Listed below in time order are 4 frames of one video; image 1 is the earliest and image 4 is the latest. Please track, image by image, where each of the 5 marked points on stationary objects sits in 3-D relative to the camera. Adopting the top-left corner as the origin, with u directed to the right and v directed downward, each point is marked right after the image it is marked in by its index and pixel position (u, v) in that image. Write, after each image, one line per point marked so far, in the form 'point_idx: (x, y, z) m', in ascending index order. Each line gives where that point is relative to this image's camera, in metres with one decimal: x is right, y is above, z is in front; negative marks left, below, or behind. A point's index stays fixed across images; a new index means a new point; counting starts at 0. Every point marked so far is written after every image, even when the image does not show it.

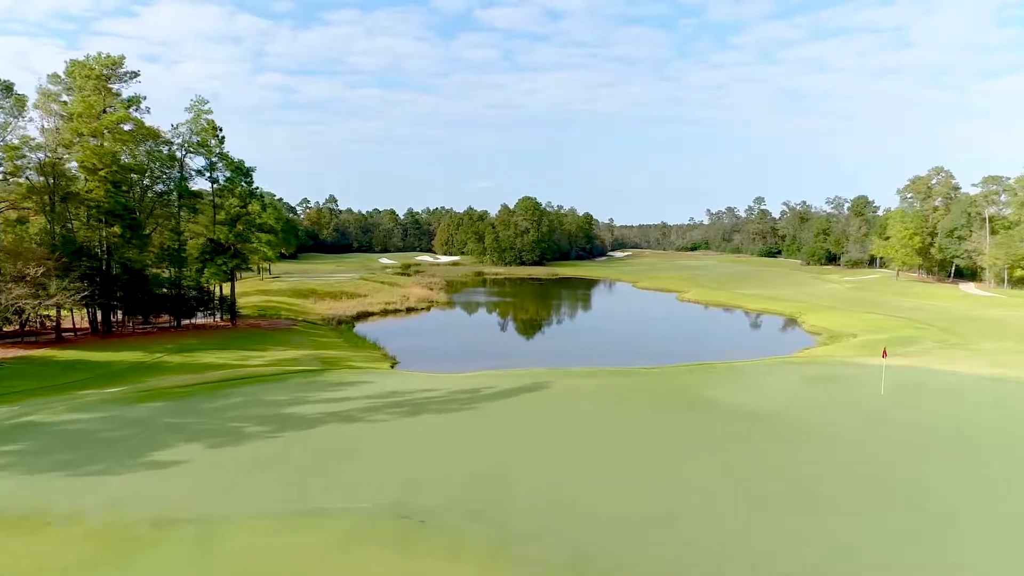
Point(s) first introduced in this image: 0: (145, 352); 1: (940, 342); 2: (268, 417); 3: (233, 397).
0: (-8.6, -1.5, +14.3) m
1: (+11.7, -1.5, +16.6) m
2: (-3.1, -1.7, +7.7) m
3: (-4.0, -1.6, +8.6) m
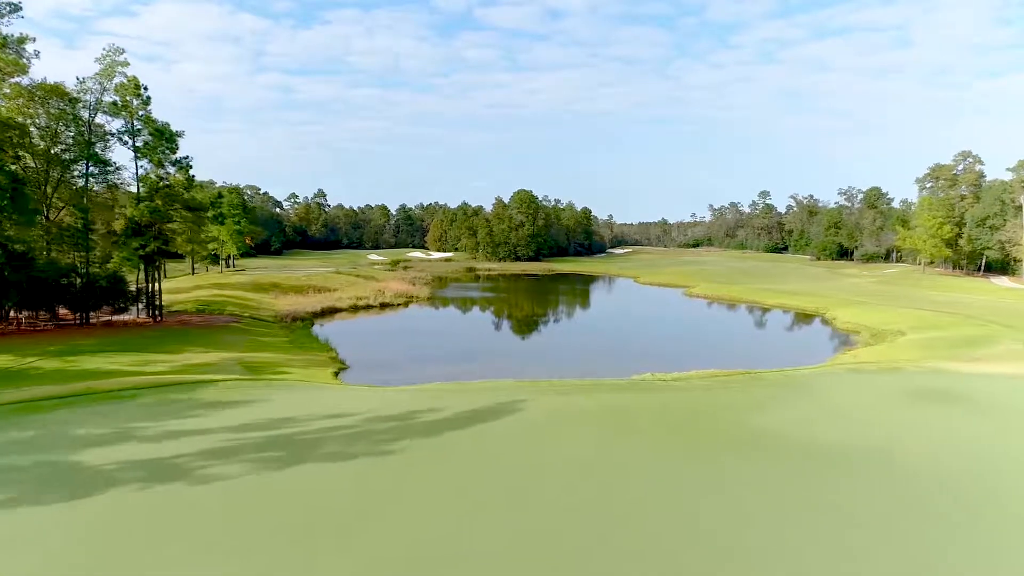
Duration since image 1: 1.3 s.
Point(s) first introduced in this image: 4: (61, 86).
0: (-9.1, -1.2, +11.3) m
1: (+11.2, -1.2, +13.5) m
2: (-3.6, -1.4, +4.6) m
3: (-4.4, -1.3, +5.5) m
4: (-10.9, +4.9, +14.8) m
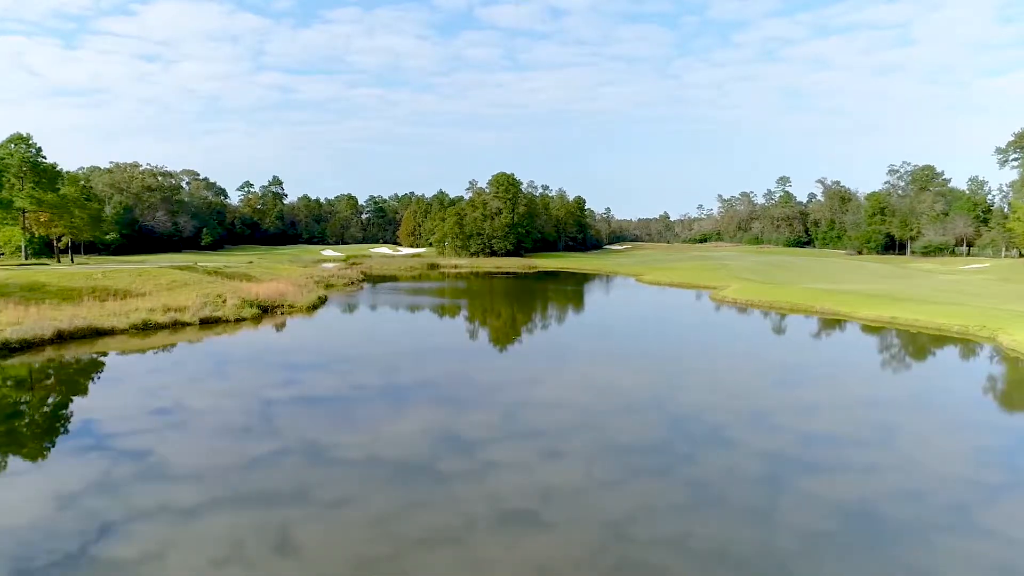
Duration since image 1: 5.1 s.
0: (-11.1, -1.4, +1.1) m
1: (+9.2, -1.3, +3.4) m
2: (-5.6, -1.5, -5.5) m
3: (-6.4, -1.4, -4.6) m
4: (-12.9, +4.8, +4.7) m
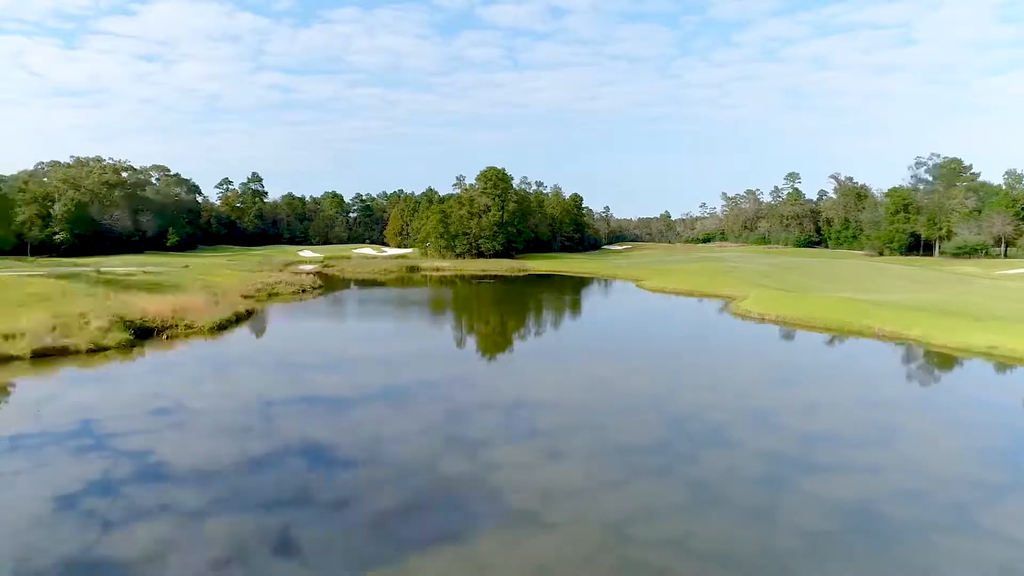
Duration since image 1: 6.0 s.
0: (-11.9, -1.7, -2.7) m
1: (+8.4, -1.6, -0.5) m
2: (-6.4, -1.8, -9.4) m
3: (-7.2, -1.7, -8.5) m
4: (-13.7, +4.4, +0.8) m
